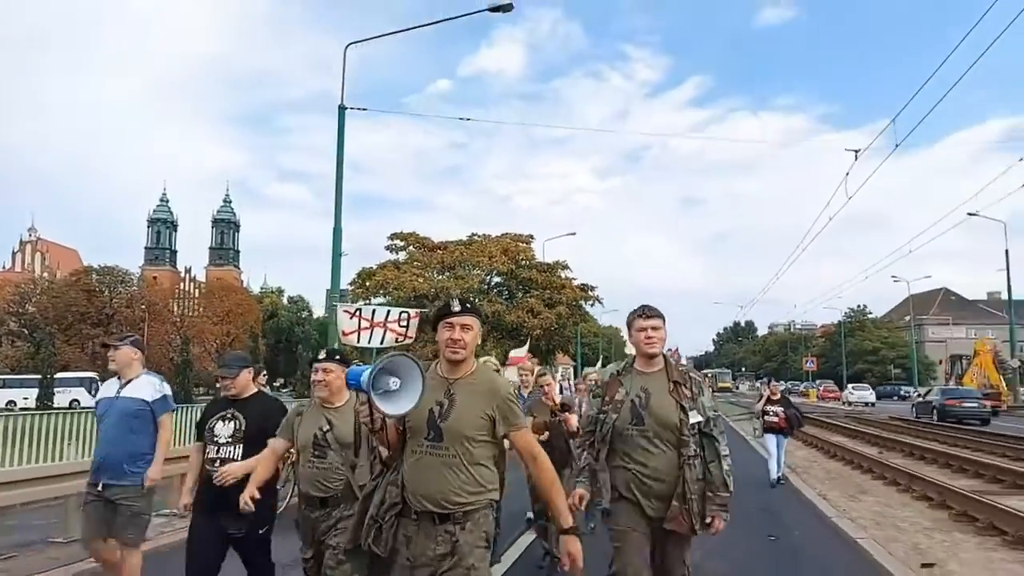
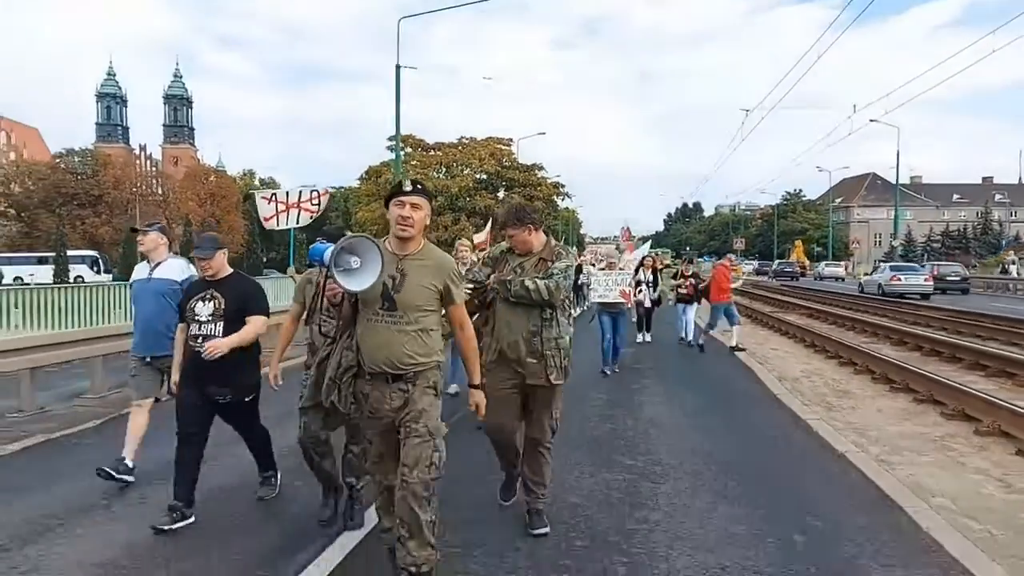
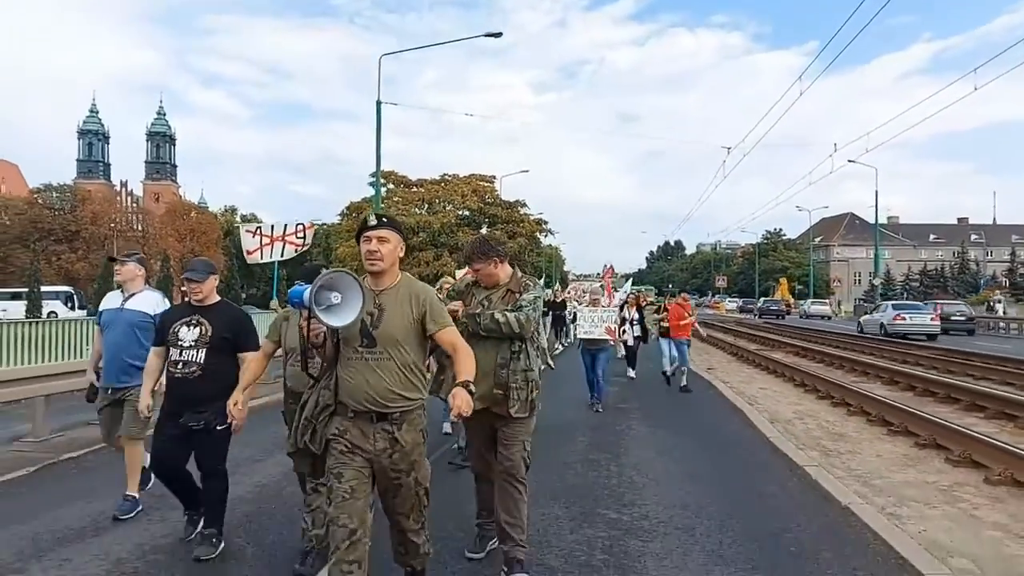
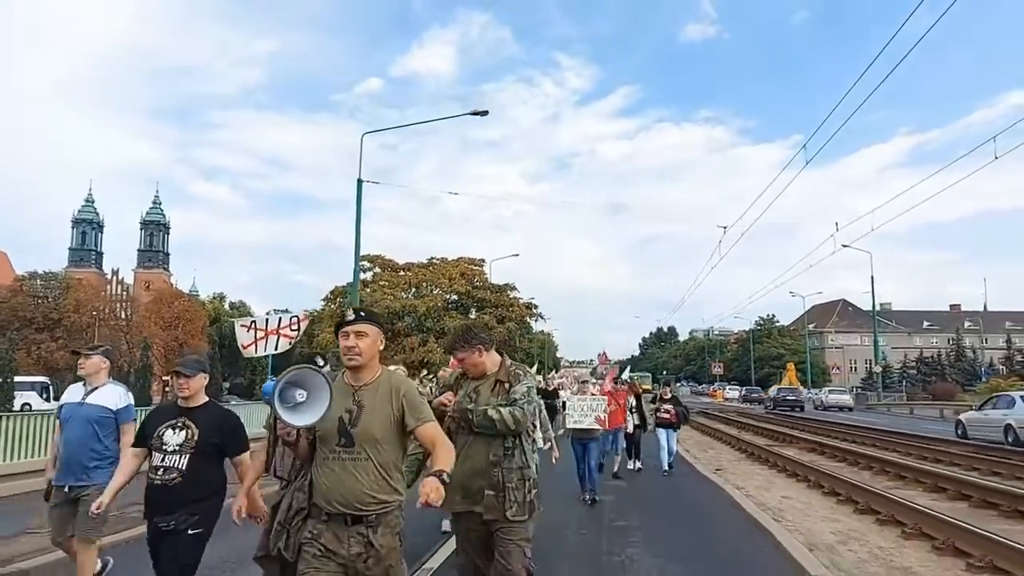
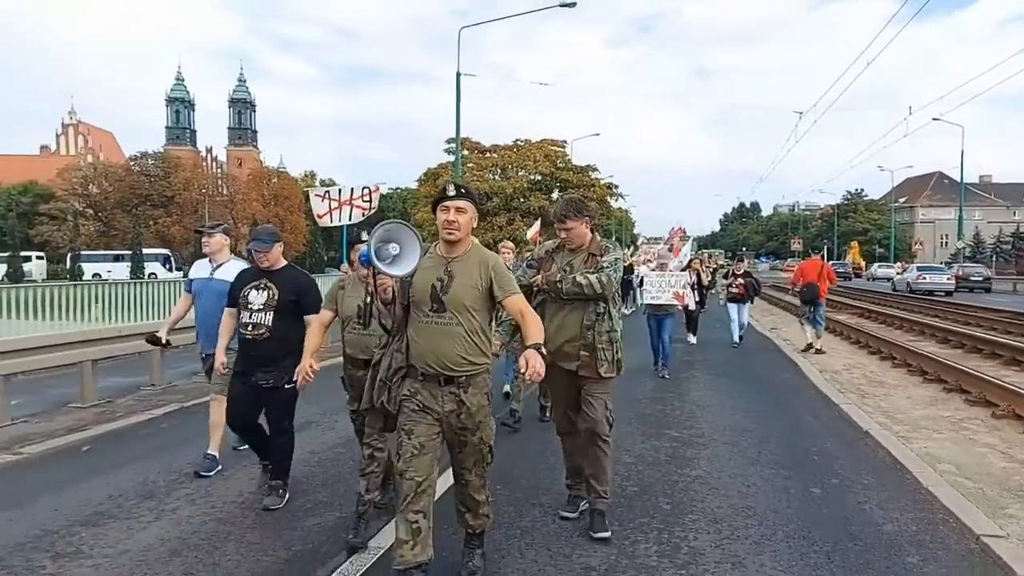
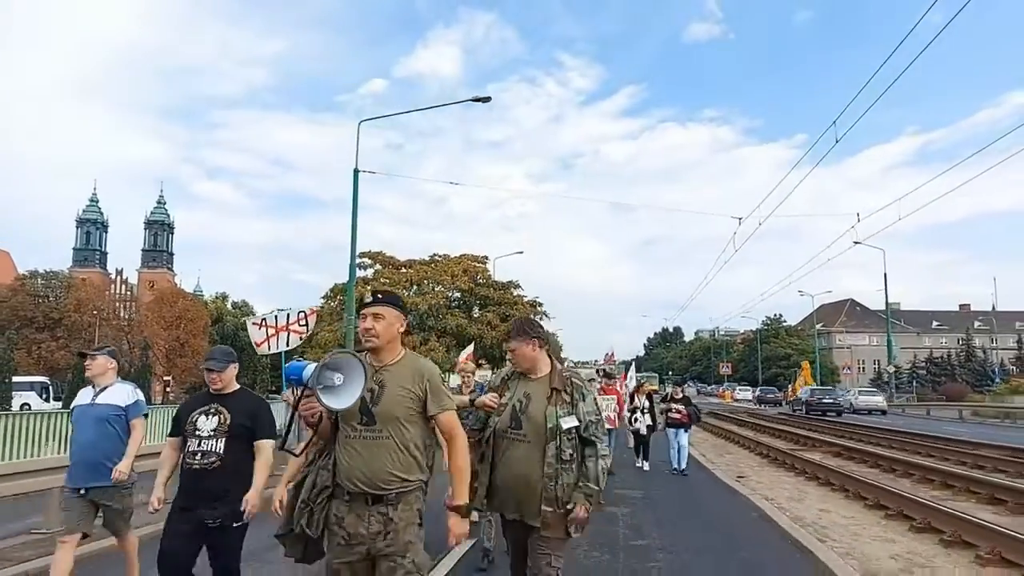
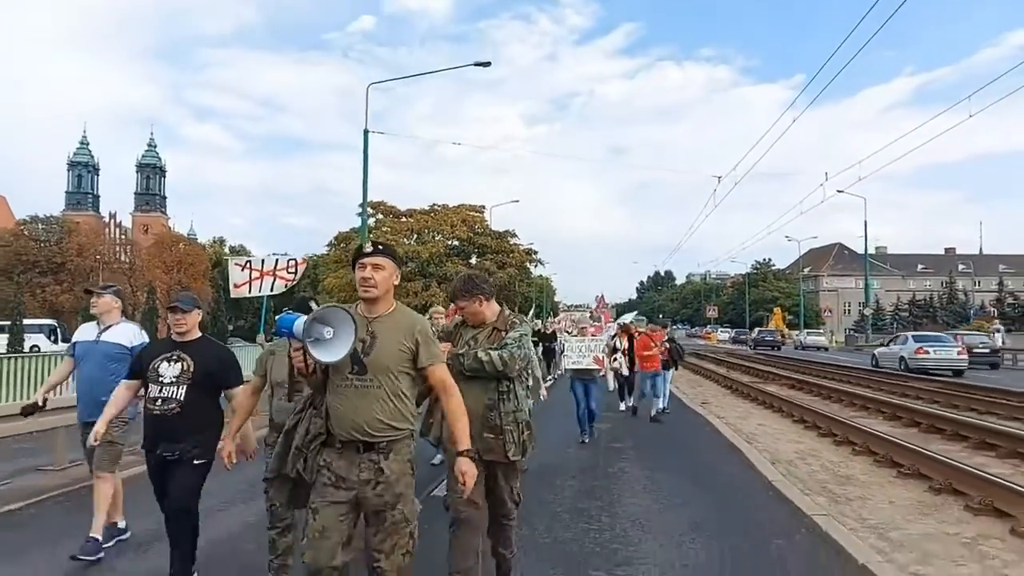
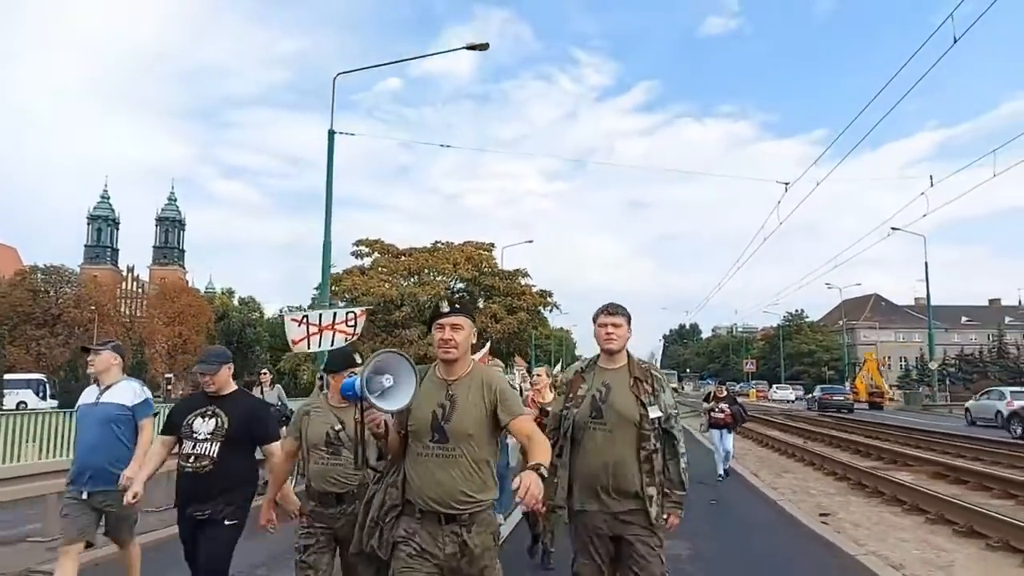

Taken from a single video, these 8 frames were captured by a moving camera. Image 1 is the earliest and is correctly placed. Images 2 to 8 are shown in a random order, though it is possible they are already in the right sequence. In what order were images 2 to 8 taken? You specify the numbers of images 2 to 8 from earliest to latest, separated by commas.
8, 6, 4, 7, 3, 2, 5
